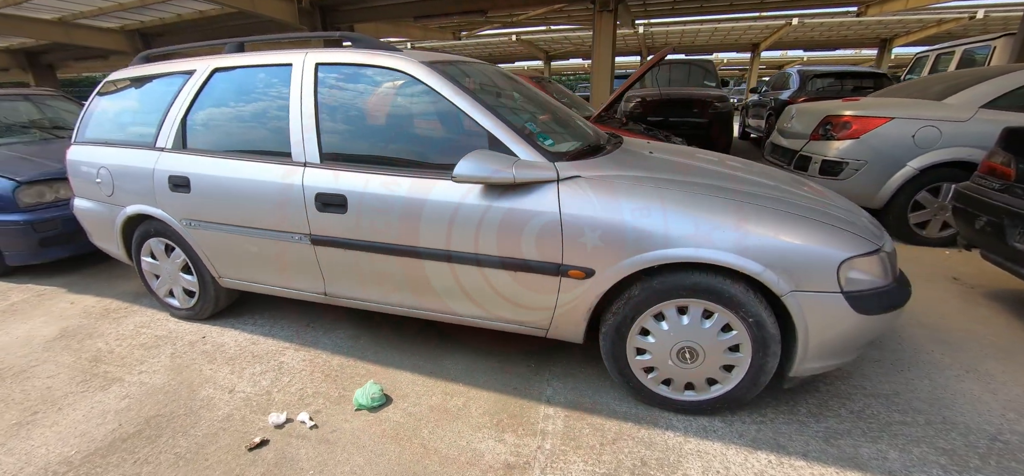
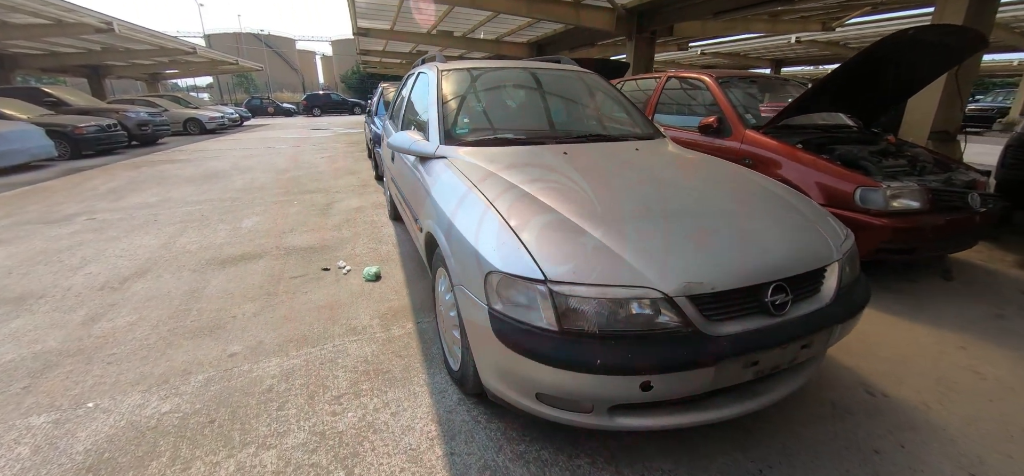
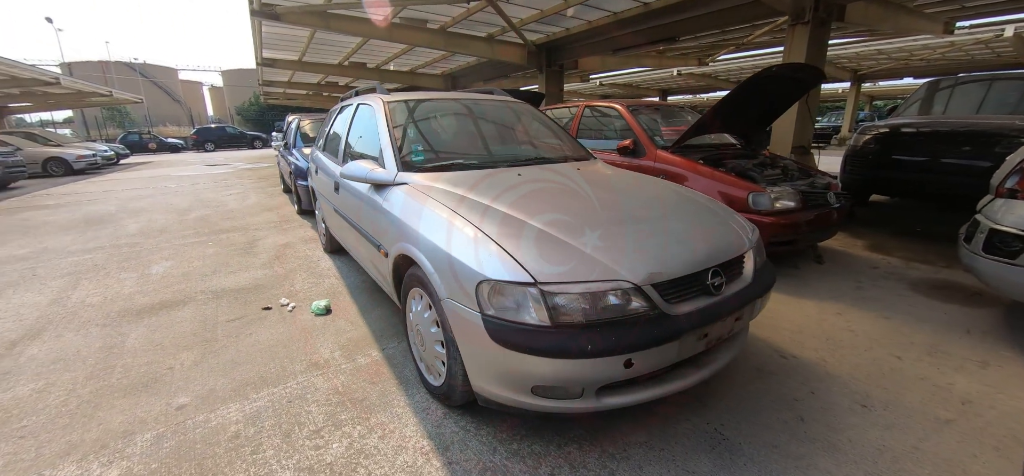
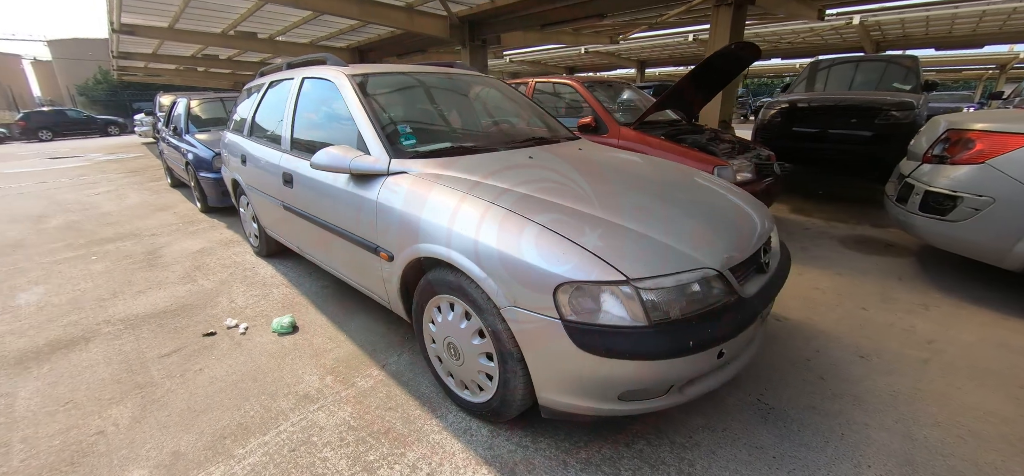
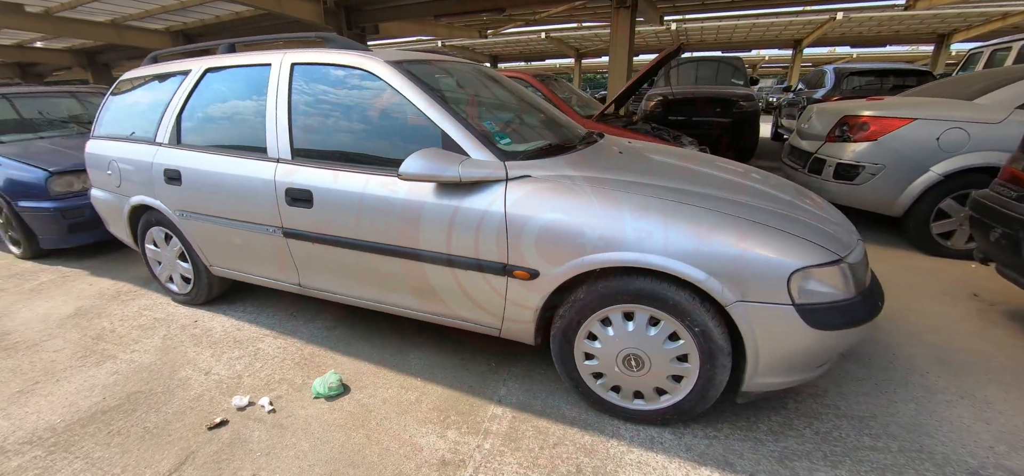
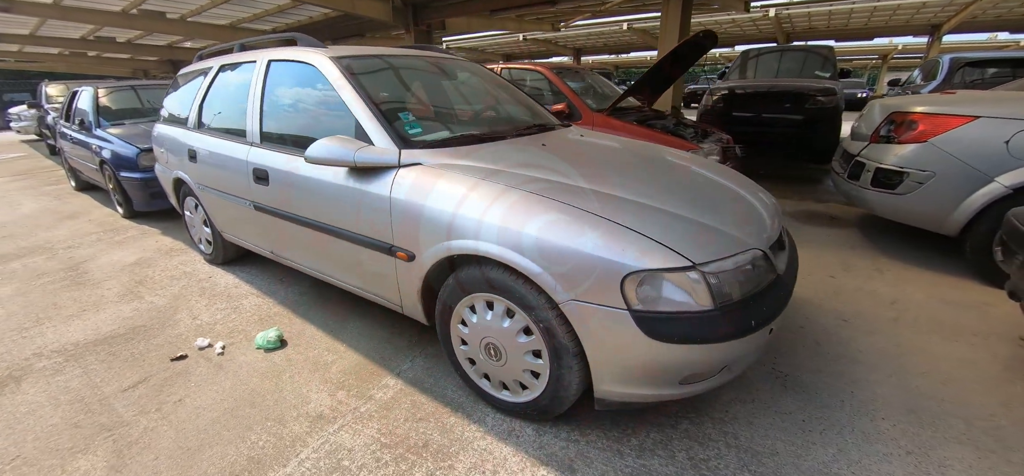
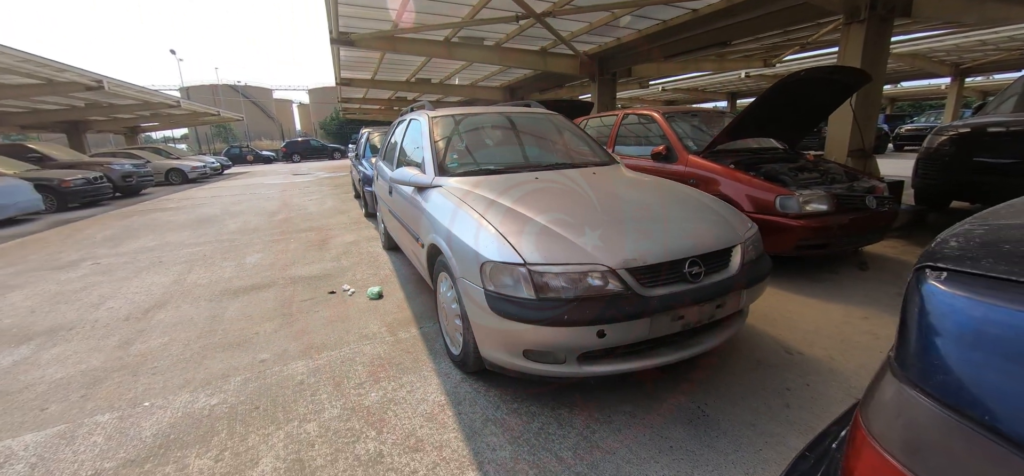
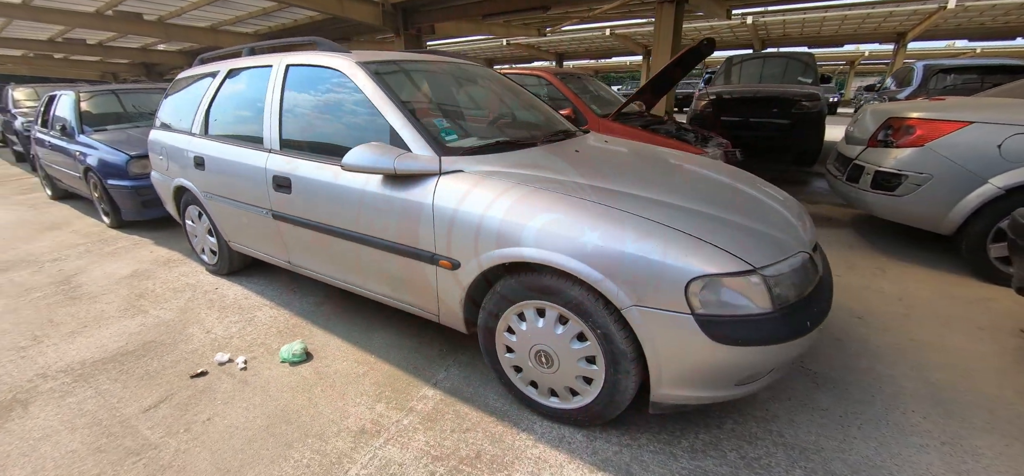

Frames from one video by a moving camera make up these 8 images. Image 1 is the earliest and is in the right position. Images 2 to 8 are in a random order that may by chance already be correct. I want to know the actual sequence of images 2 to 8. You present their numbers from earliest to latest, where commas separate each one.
5, 8, 6, 4, 3, 7, 2
